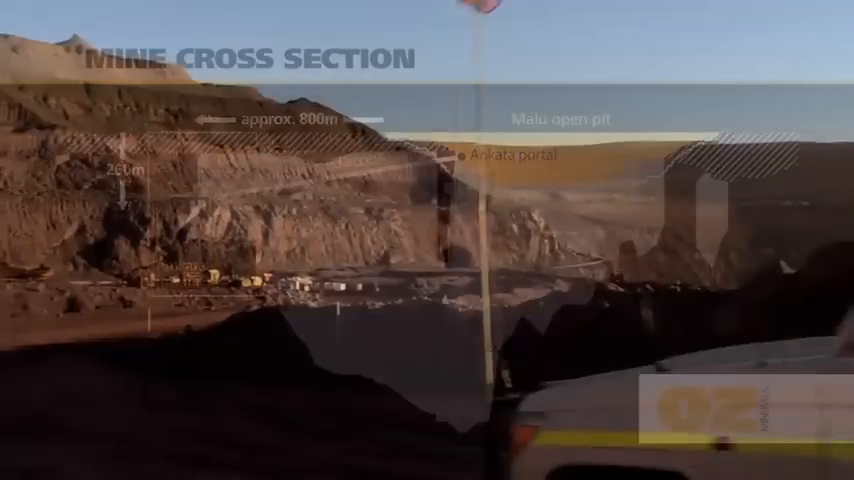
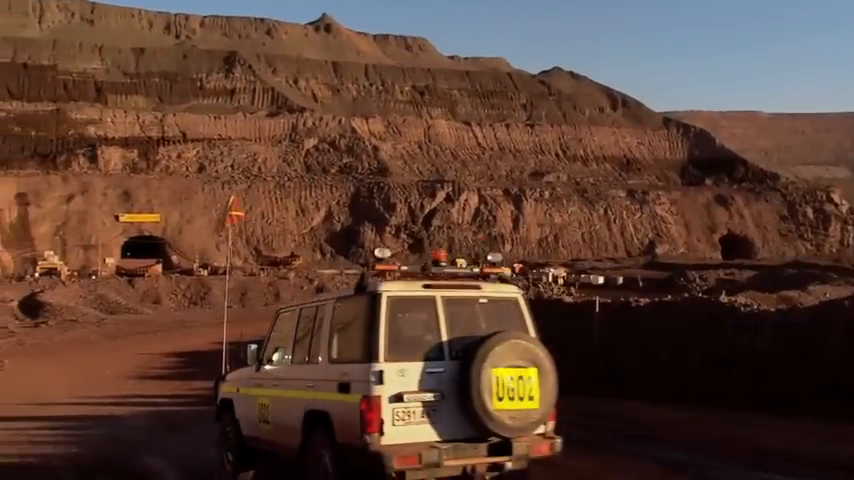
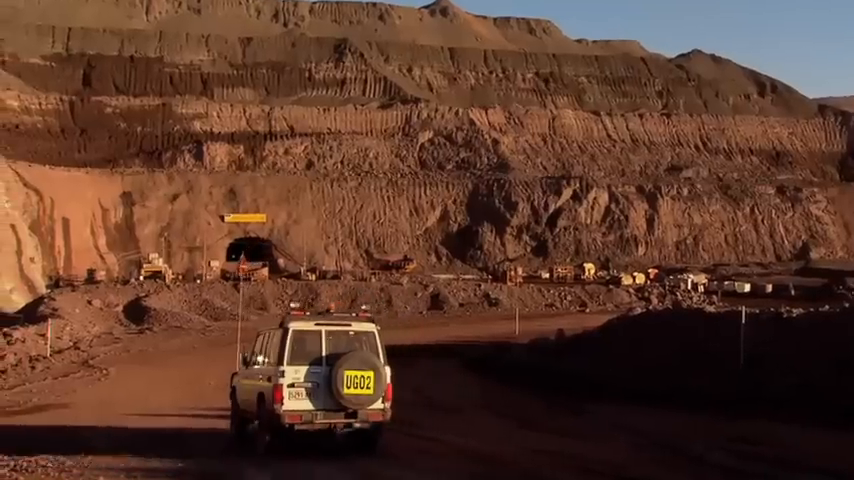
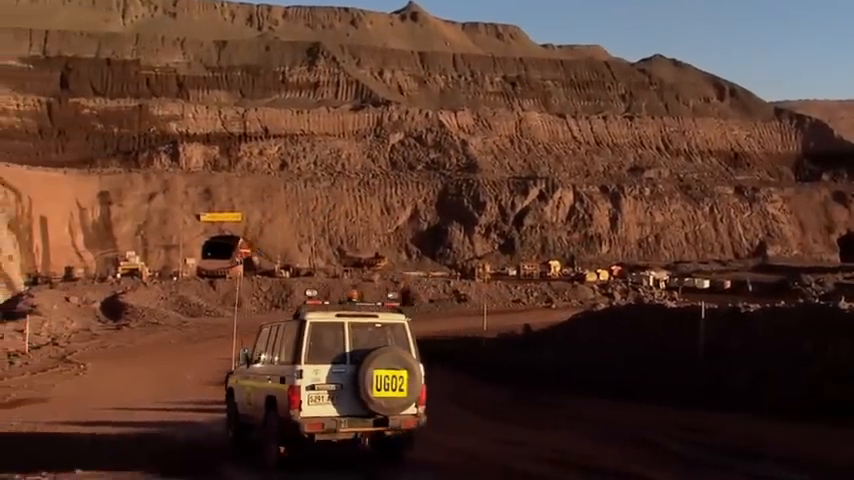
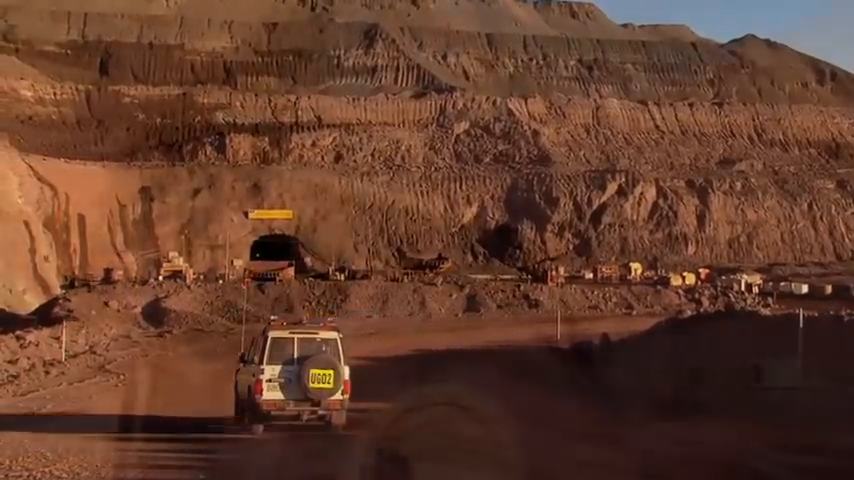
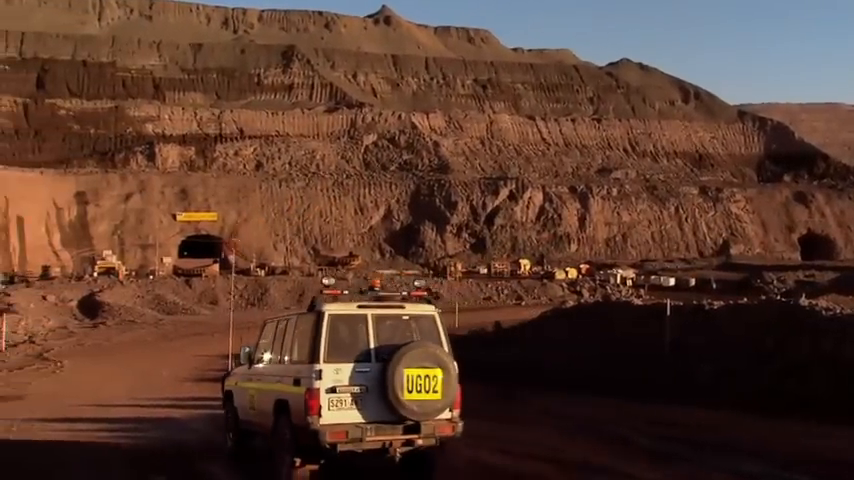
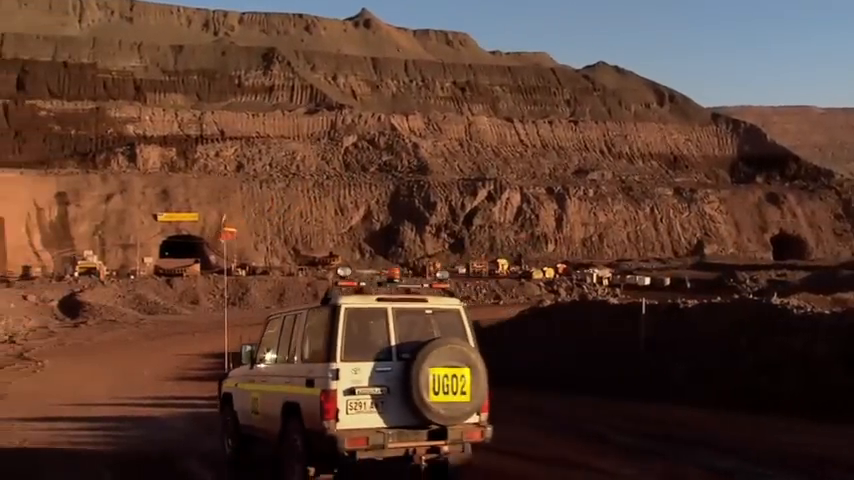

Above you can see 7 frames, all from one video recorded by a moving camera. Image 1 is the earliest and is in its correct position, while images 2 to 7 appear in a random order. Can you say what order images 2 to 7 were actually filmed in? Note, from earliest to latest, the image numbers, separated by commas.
2, 7, 6, 4, 3, 5
